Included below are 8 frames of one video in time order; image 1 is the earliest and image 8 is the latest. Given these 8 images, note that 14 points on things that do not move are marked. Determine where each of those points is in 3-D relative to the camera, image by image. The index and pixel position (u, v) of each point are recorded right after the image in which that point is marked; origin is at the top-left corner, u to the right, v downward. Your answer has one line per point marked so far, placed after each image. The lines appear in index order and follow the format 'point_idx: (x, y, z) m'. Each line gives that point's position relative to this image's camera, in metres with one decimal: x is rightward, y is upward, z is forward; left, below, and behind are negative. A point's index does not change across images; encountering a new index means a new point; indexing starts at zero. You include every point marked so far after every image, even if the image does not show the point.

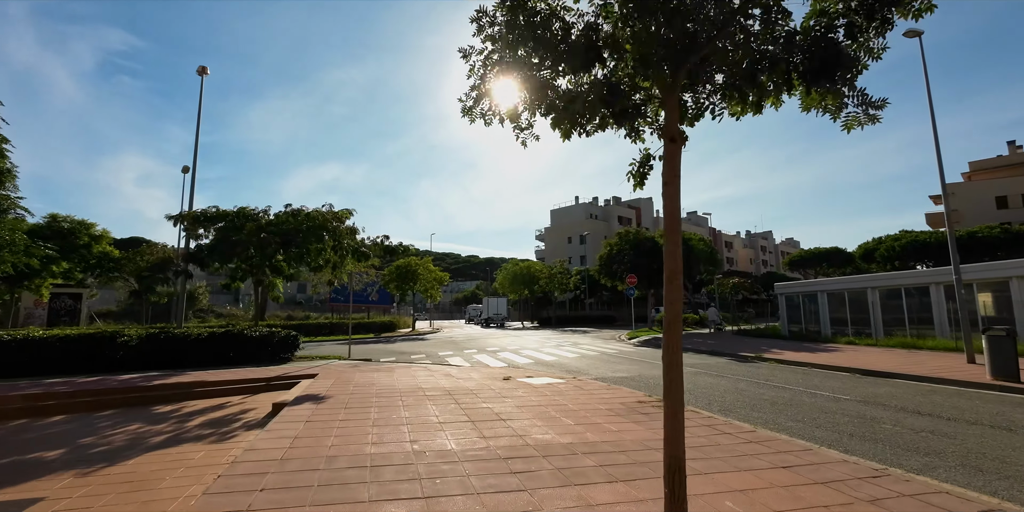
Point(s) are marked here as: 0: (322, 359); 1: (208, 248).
0: (-5.6, -3.0, +16.1) m
1: (-8.9, +0.2, +16.0) m
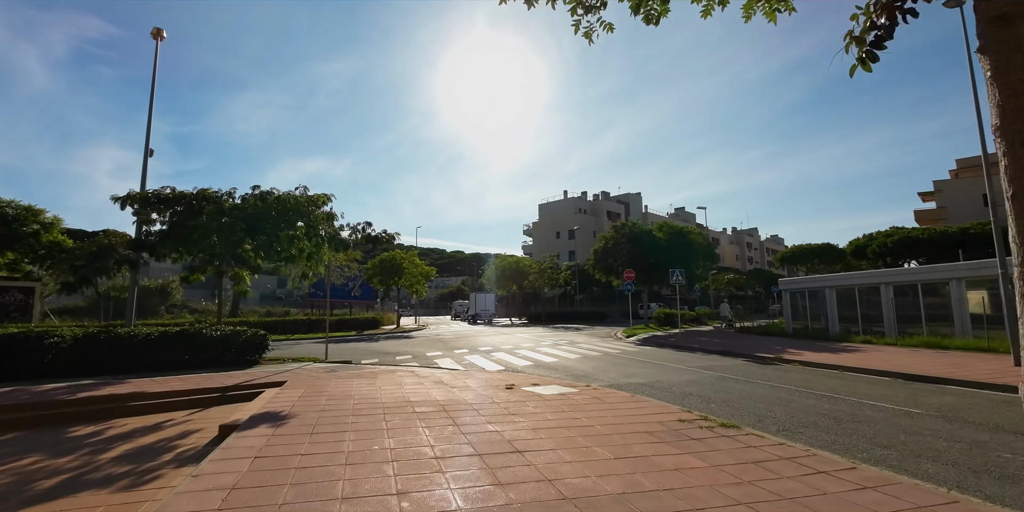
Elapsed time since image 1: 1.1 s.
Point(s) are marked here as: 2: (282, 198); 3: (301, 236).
0: (-5.7, -2.8, +14.2) m
1: (-9.0, +0.5, +14.0) m
2: (-5.9, +1.5, +14.2) m
3: (-5.6, +0.6, +14.3) m
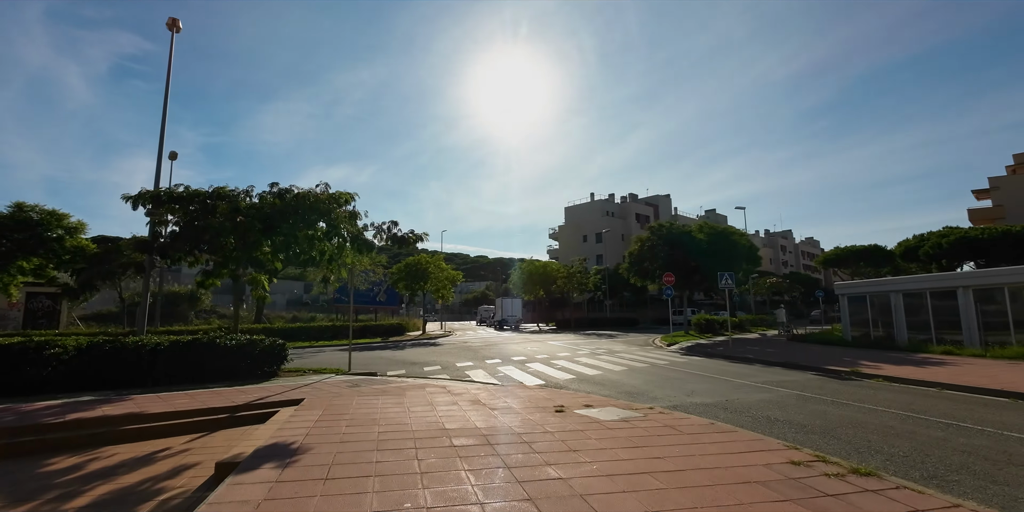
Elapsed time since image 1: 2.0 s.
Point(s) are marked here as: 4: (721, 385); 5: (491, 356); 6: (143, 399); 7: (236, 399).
0: (-4.7, -2.8, +12.9) m
1: (-8.0, +0.4, +12.9) m
2: (-5.0, +1.4, +13.0) m
3: (-4.6, +0.5, +13.1) m
4: (+4.5, -2.8, +11.8) m
5: (-0.7, -3.7, +20.0) m
6: (-6.4, -2.5, +9.4) m
7: (-4.9, -2.6, +9.8) m
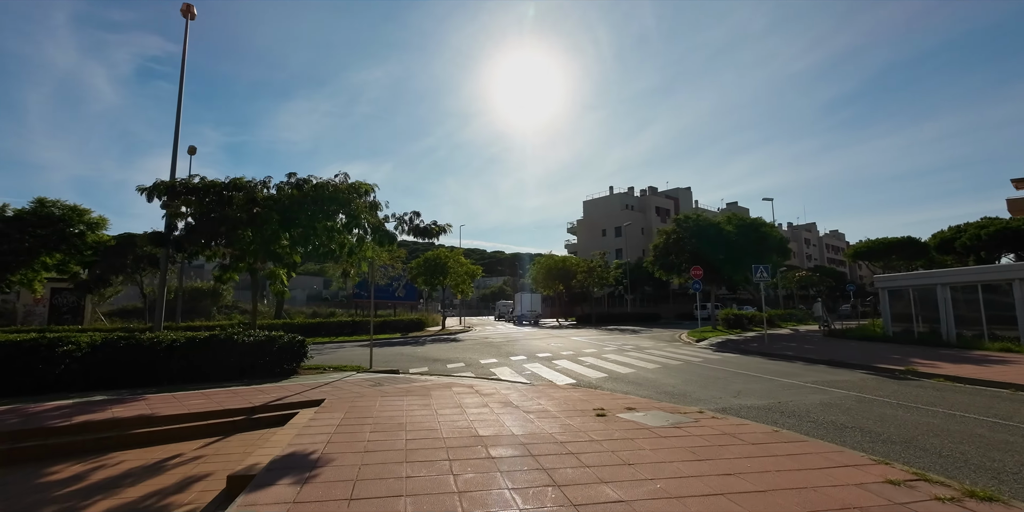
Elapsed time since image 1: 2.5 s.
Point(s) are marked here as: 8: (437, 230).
0: (-4.0, -2.6, +12.4) m
1: (-7.3, +0.6, +12.5) m
2: (-4.3, +1.6, +12.4) m
3: (-4.0, +0.7, +12.5) m
4: (+5.2, -2.6, +11.0) m
5: (+0.1, -3.4, +19.3) m
6: (-5.8, -2.3, +8.9) m
7: (-4.4, -2.4, +9.2) m
8: (-2.1, +0.9, +15.9) m
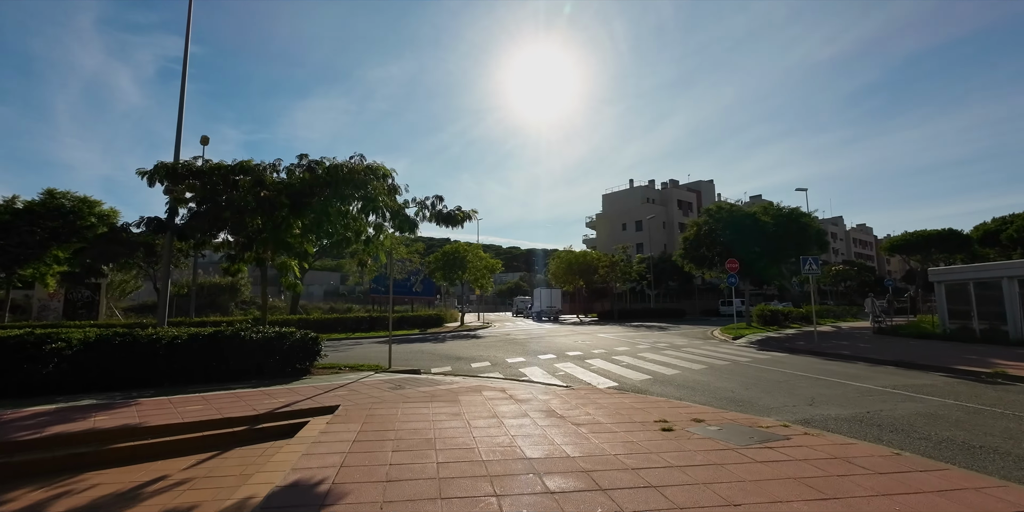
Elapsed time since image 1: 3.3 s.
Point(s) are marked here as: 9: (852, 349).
0: (-3.3, -2.4, +11.3) m
1: (-6.6, +0.8, +11.4) m
2: (-3.6, +1.8, +11.2) m
3: (-3.3, +0.9, +11.4) m
4: (+5.8, -2.4, +9.6) m
5: (+1.0, -3.1, +18.1) m
6: (-5.2, -2.1, +7.8) m
7: (-3.8, -2.2, +8.1) m
8: (-1.3, +1.1, +14.7) m
9: (+11.0, -3.0, +17.6) m
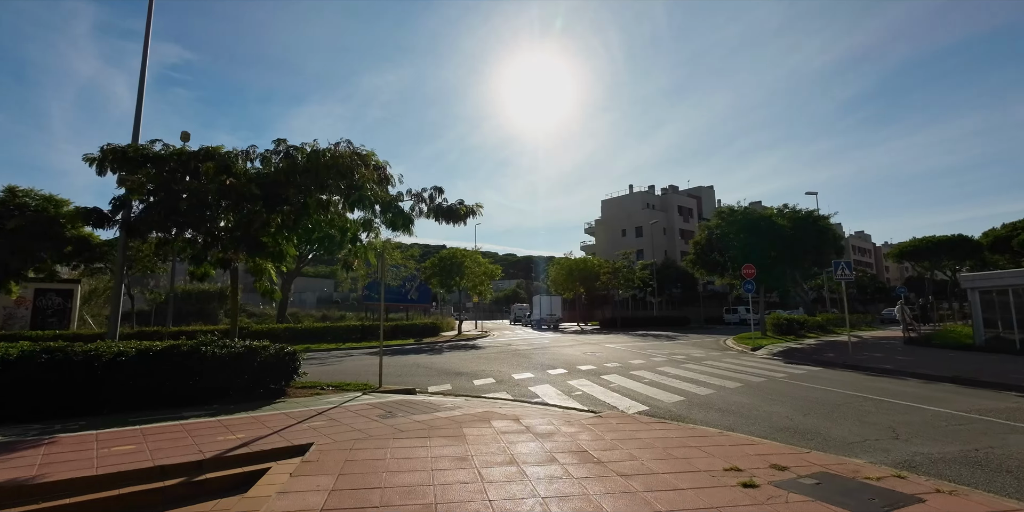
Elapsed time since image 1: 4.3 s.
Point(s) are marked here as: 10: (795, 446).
0: (-3.1, -2.4, +9.6) m
1: (-6.4, +0.8, +9.7) m
2: (-3.4, +1.8, +9.6) m
3: (-3.1, +0.9, +9.7) m
4: (+6.0, -2.4, +8.0) m
5: (+1.2, -3.2, +16.4) m
6: (-5.0, -2.1, +6.1) m
7: (-3.5, -2.2, +6.4) m
8: (-1.2, +1.1, +13.1) m
9: (+11.2, -3.1, +16.0) m
10: (+3.4, -2.3, +6.6) m
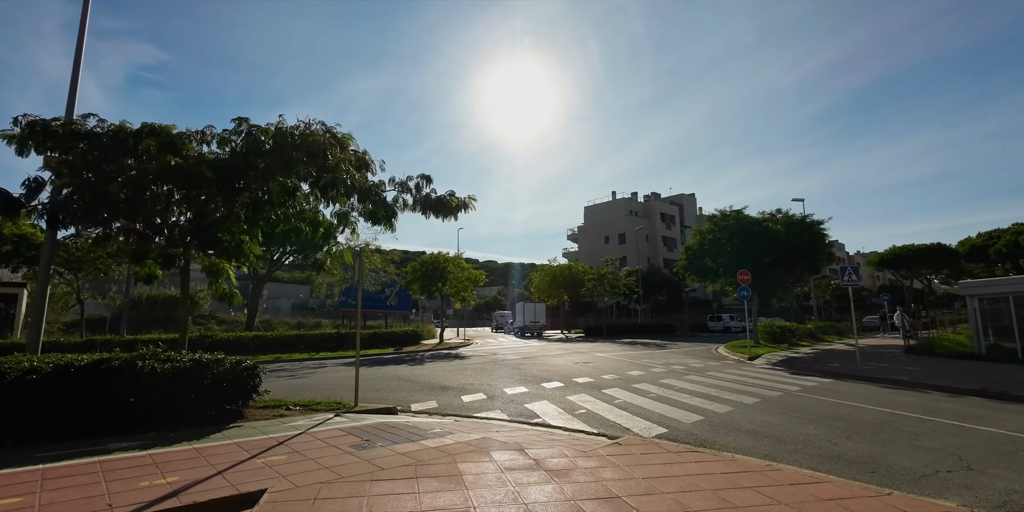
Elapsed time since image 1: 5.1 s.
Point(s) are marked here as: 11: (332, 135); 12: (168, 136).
0: (-3.1, -2.4, +8.1) m
1: (-6.5, +0.9, +8.2) m
2: (-3.4, +1.9, +8.2) m
3: (-3.1, +0.9, +8.3) m
4: (+6.1, -2.4, +6.9) m
5: (+0.9, -3.3, +15.1) m
6: (-4.9, -2.0, +4.6) m
7: (-3.5, -2.1, +4.9) m
8: (-1.3, +1.0, +11.8) m
9: (+10.9, -3.3, +15.1) m
10: (+3.5, -2.2, +5.5) m
11: (-2.8, +1.9, +8.6) m
12: (-5.2, +1.8, +8.2) m
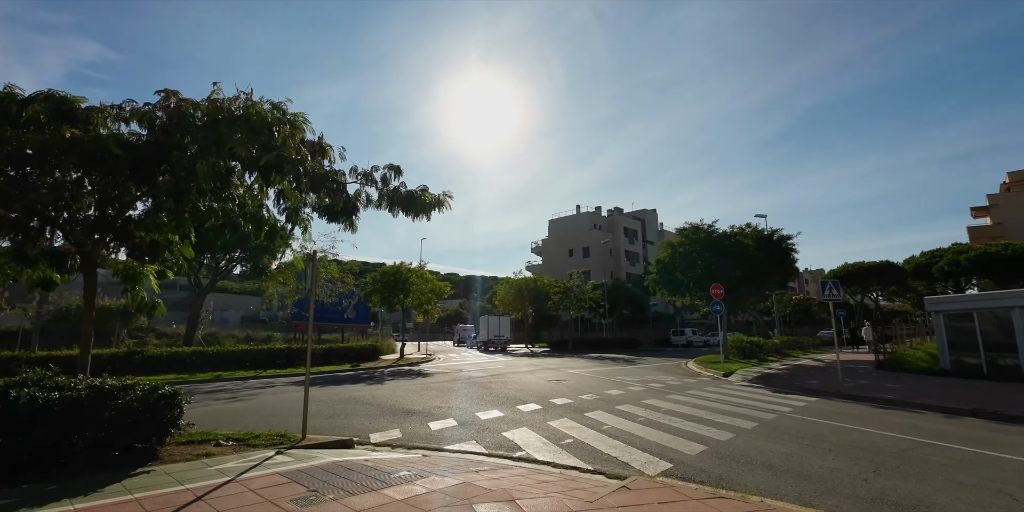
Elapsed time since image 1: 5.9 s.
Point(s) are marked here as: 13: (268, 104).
0: (-3.4, -2.4, +6.6) m
1: (-6.7, +0.9, +6.5) m
2: (-3.6, +1.8, +6.8) m
3: (-3.3, +0.9, +6.9) m
4: (+5.9, -2.5, +6.0) m
5: (+0.1, -3.6, +13.8) m
6: (-4.9, -1.9, +3.0) m
7: (-3.5, -2.0, +3.4) m
8: (-1.8, +0.9, +10.5) m
9: (+10.1, -3.6, +14.6) m
10: (+3.4, -2.3, +4.4) m
11: (-3.0, +1.8, +7.2) m
12: (-5.4, +1.8, +6.7) m
13: (-3.2, +1.9, +7.1) m
